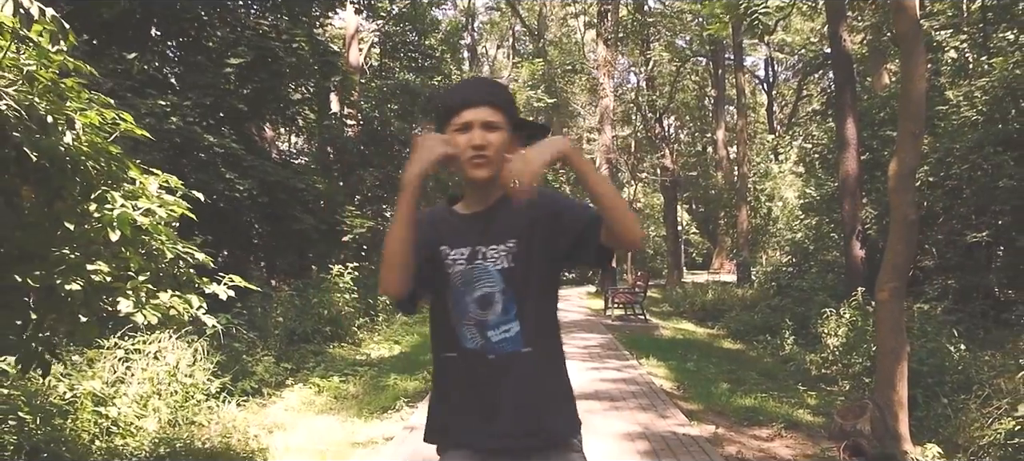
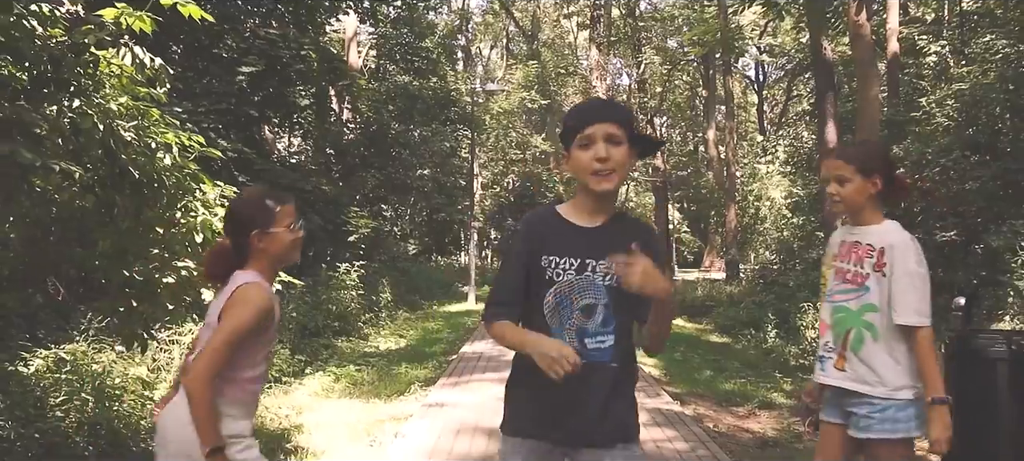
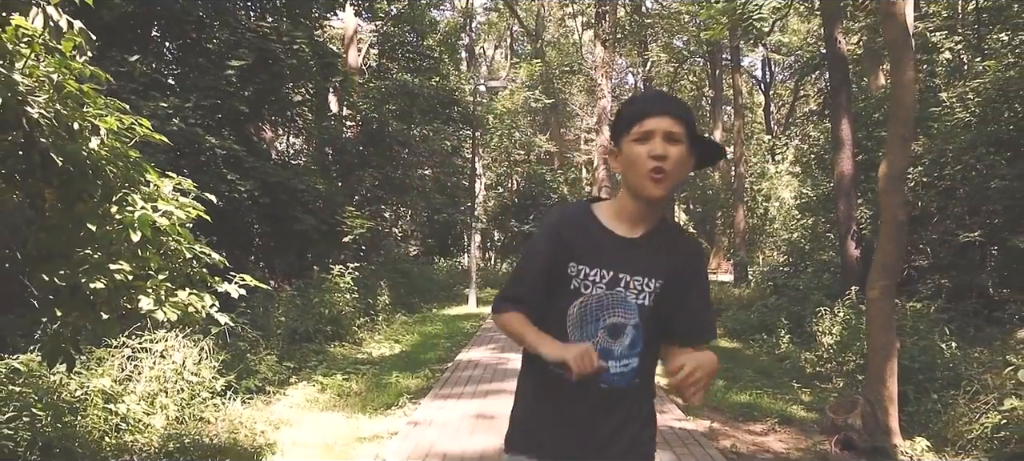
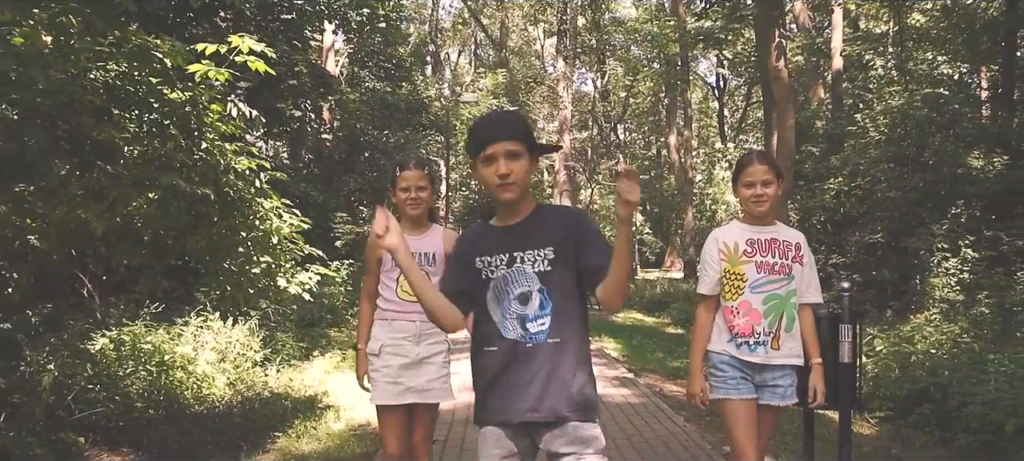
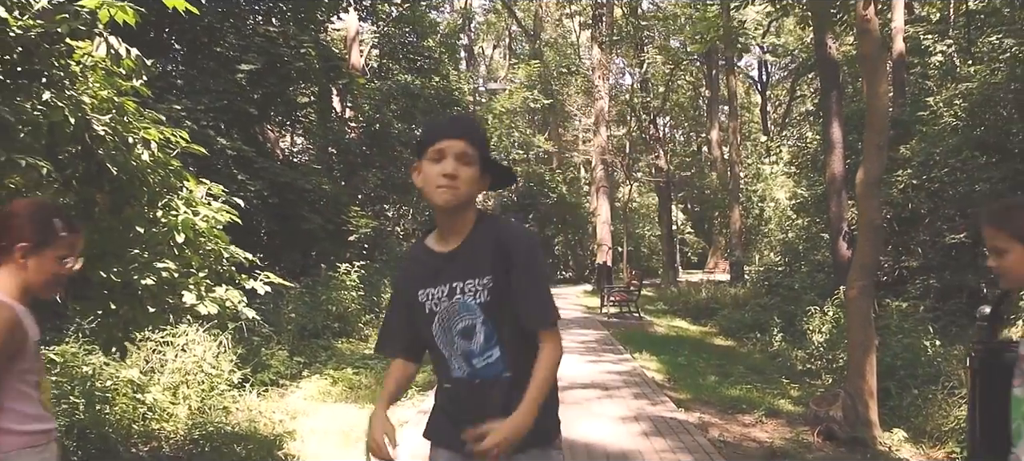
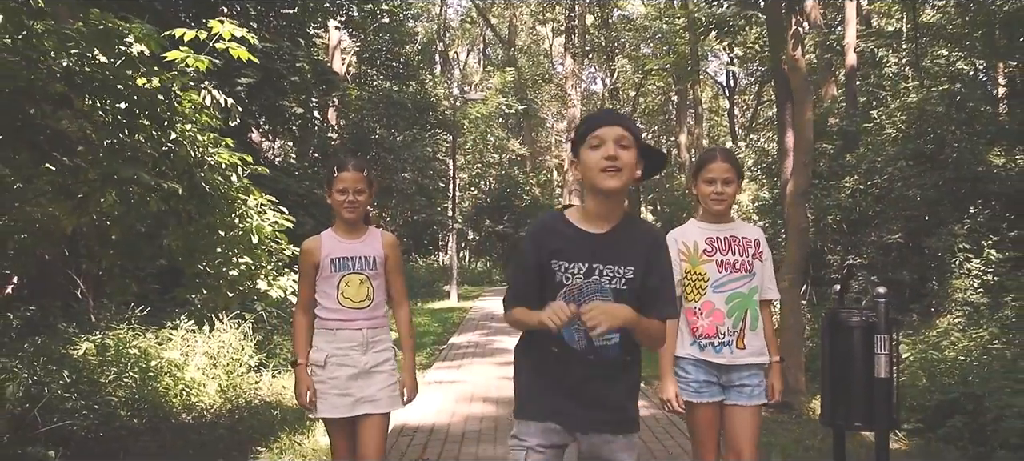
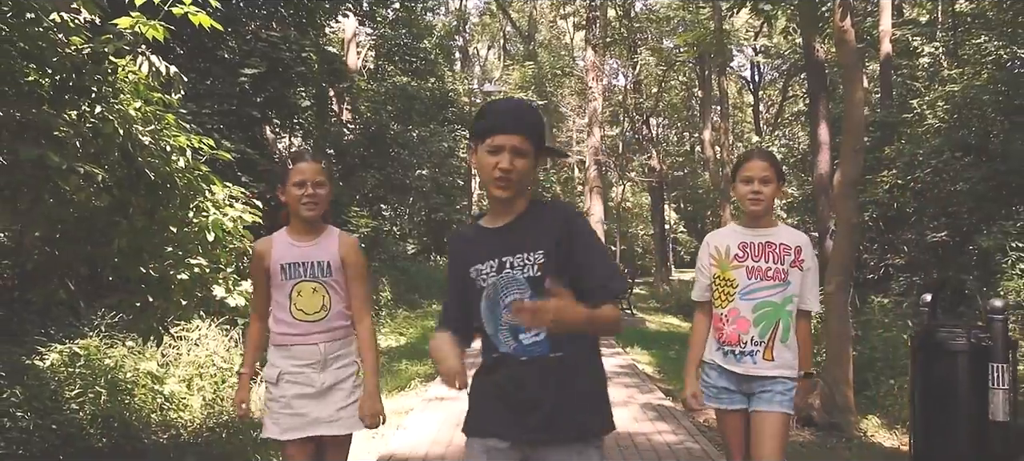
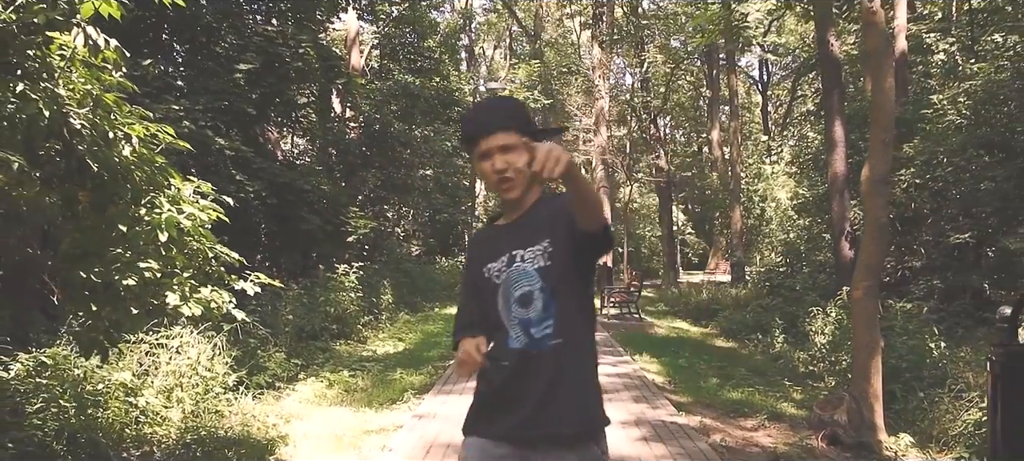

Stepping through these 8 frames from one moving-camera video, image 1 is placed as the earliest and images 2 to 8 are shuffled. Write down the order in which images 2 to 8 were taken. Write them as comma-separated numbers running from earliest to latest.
3, 8, 5, 2, 7, 6, 4
